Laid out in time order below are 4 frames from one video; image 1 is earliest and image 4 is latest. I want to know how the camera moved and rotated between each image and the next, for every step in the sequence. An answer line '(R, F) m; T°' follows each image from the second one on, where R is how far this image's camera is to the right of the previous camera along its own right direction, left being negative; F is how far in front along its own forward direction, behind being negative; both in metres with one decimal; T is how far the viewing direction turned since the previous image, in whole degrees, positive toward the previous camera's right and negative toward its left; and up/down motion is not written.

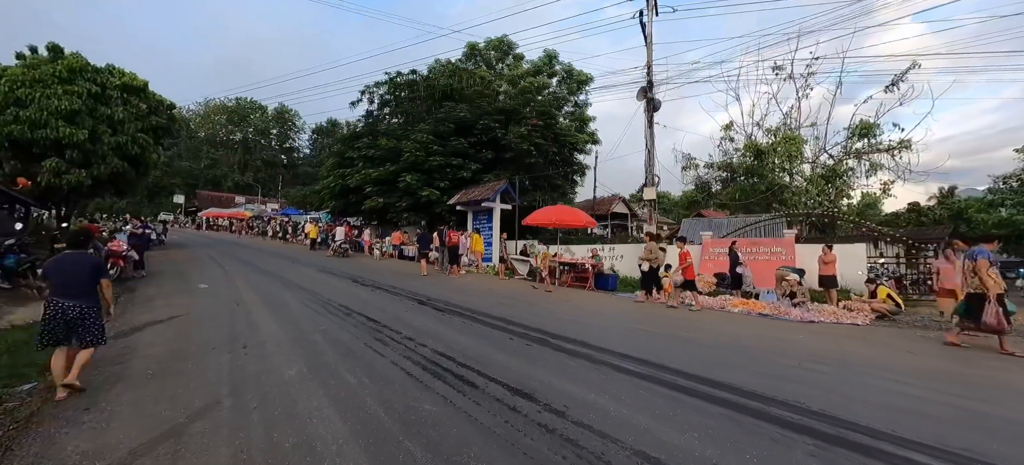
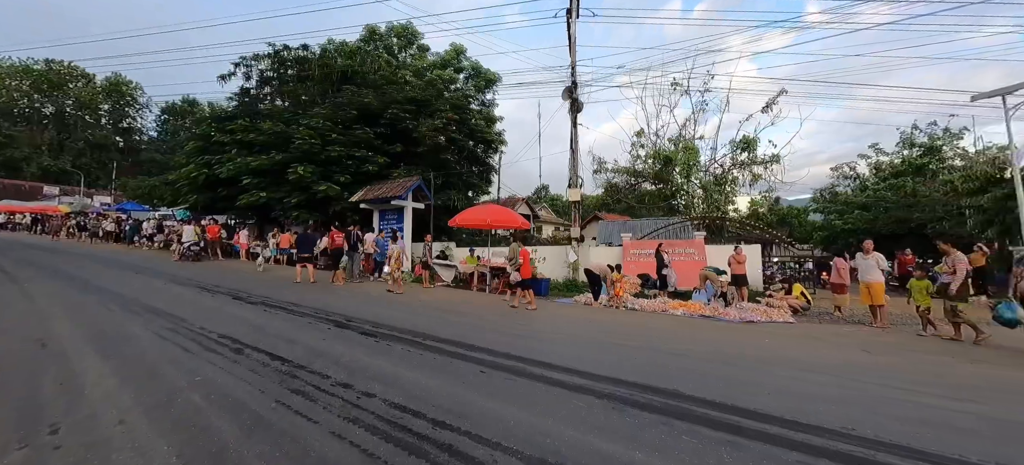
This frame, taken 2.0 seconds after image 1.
(-0.8, +1.1) m; +15°
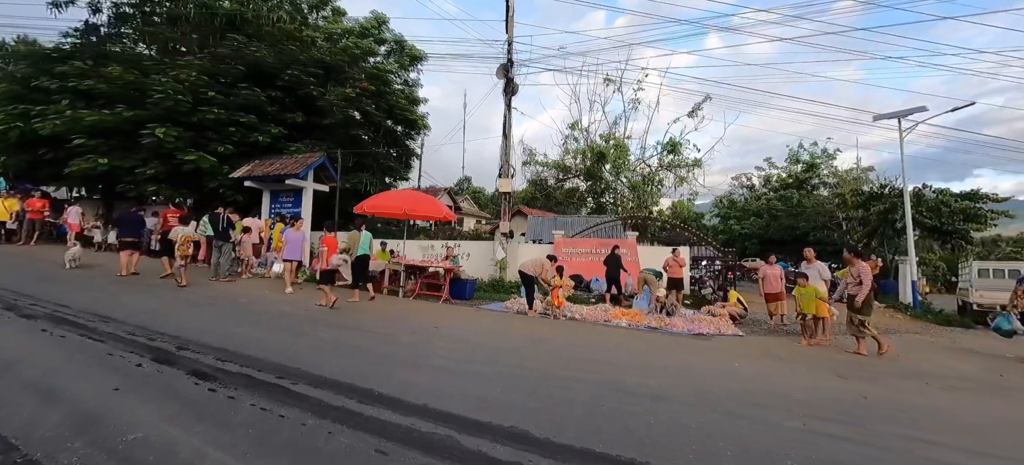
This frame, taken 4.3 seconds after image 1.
(0.0, +1.5) m; +12°
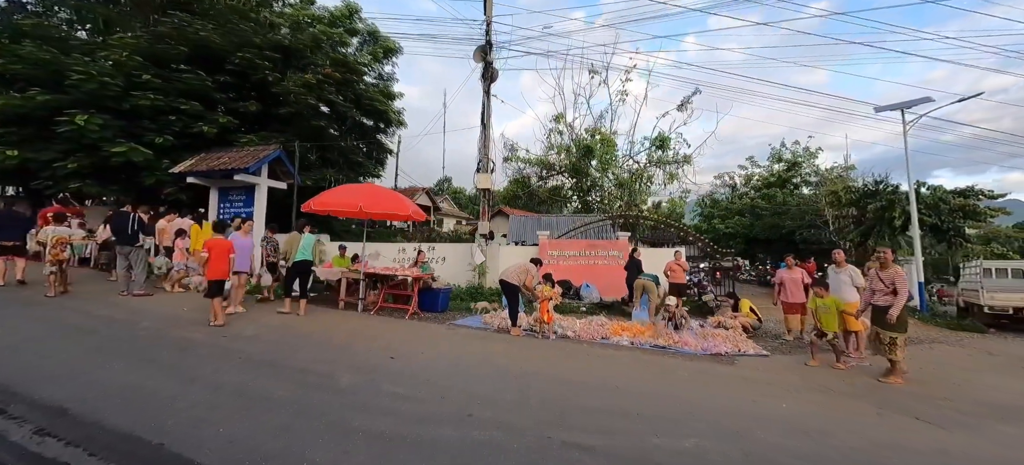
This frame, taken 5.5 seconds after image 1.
(0.0, +1.3) m; +3°
